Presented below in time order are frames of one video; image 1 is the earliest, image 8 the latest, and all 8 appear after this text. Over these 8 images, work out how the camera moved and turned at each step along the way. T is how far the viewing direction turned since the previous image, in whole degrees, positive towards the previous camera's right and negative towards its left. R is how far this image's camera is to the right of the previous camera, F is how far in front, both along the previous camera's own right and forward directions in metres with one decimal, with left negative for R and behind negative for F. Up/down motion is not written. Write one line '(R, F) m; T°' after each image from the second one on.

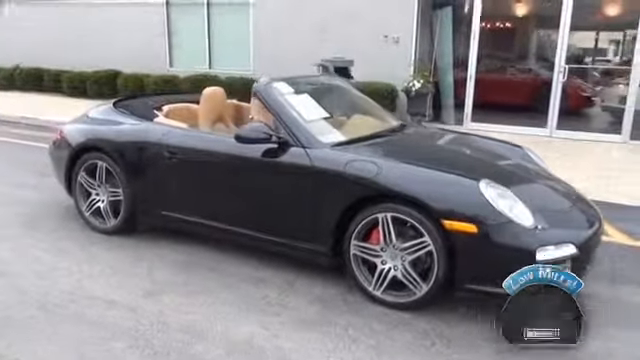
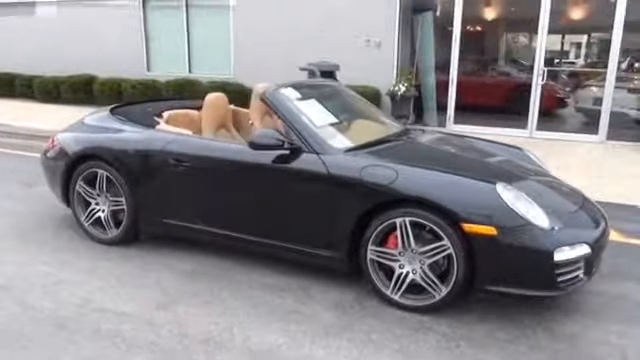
(-0.3, 0.0) m; +3°
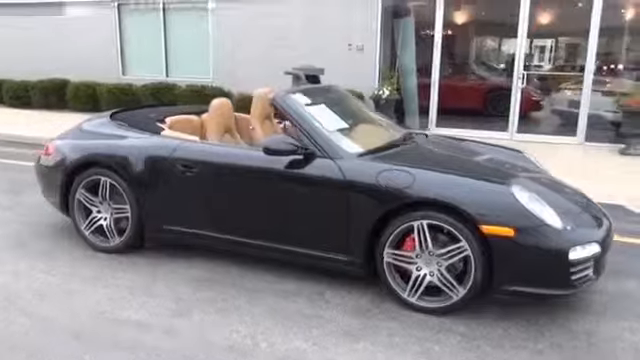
(-0.3, 0.0) m; +3°
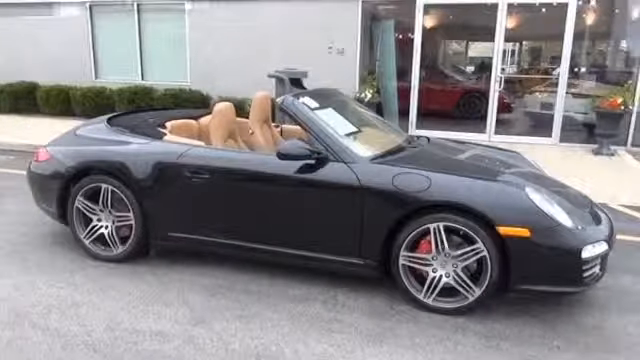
(-0.3, 0.0) m; +4°
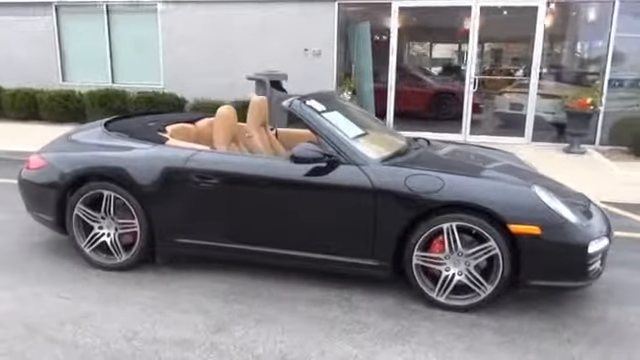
(-0.3, 0.0) m; +4°
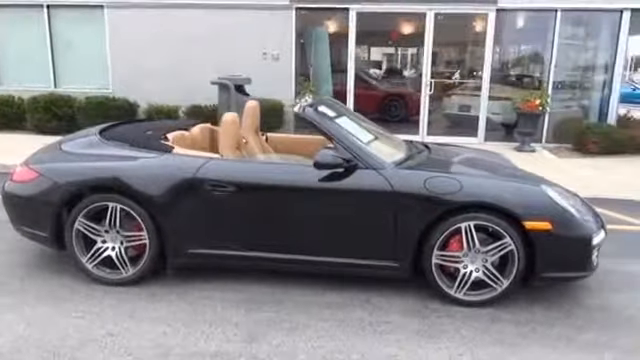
(-0.6, 0.0) m; +7°
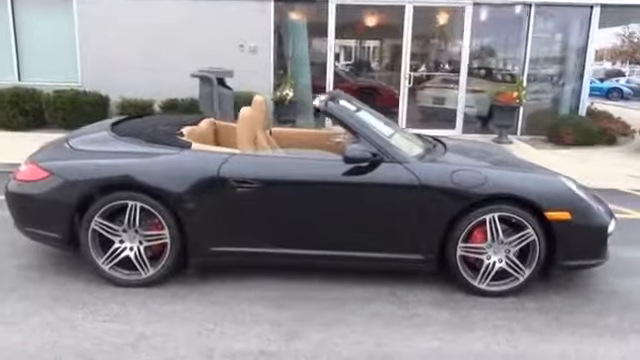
(-0.5, 0.0) m; +5°
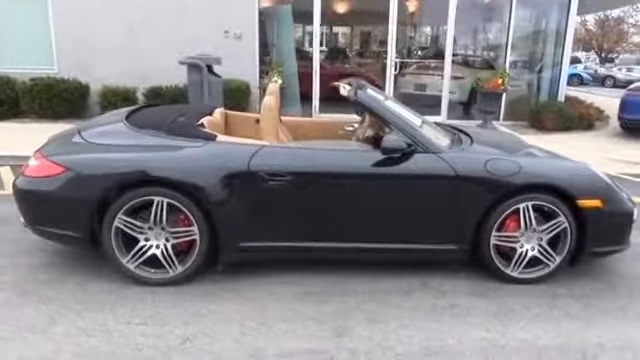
(-0.5, +0.1) m; +4°
